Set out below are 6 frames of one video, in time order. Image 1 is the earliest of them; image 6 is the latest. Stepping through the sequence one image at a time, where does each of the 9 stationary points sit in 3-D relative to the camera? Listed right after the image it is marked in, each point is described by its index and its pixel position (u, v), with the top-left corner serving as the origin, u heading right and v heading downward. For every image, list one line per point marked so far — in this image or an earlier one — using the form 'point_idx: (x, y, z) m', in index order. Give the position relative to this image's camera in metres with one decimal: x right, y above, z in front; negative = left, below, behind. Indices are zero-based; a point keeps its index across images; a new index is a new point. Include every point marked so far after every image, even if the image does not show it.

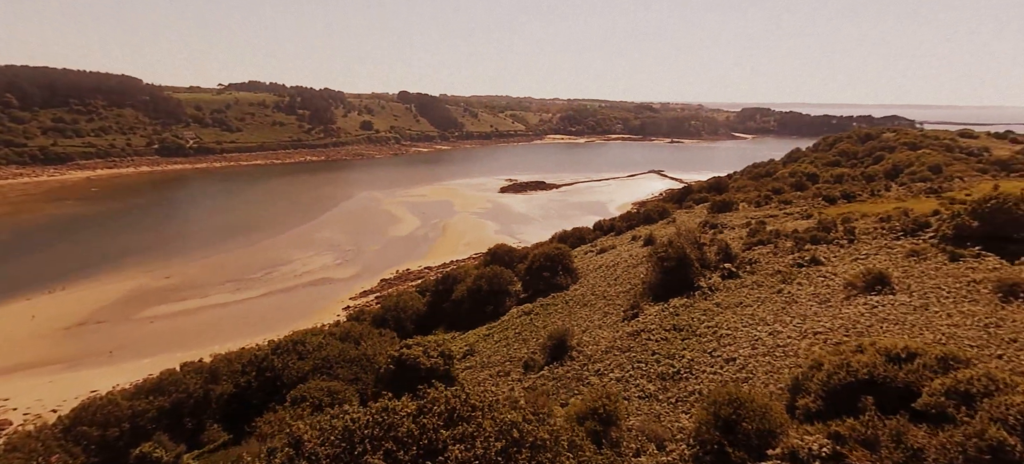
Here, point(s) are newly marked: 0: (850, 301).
0: (+10.6, -2.2, +16.7) m
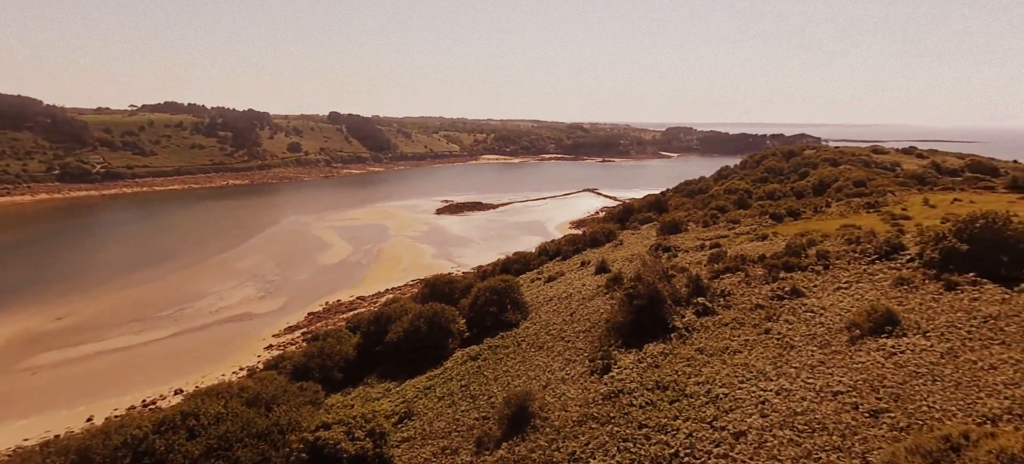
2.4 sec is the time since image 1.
0: (+9.3, -3.0, +14.4) m
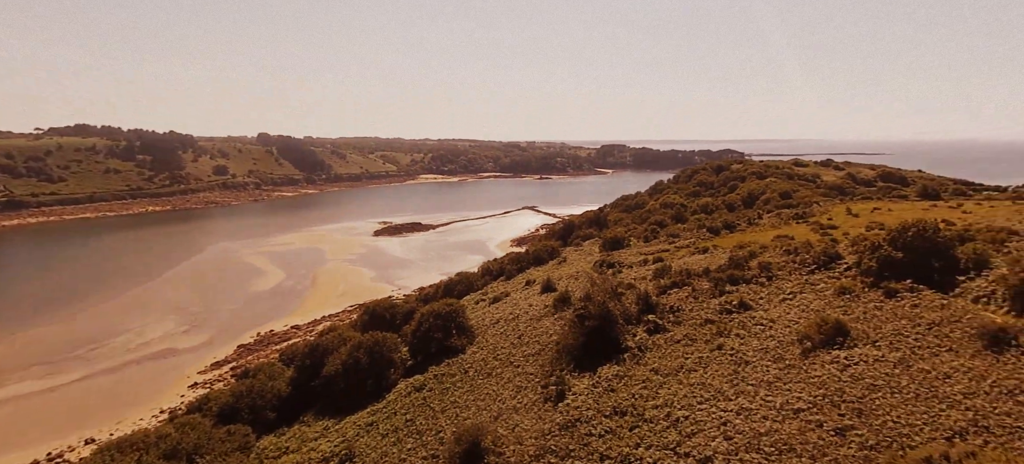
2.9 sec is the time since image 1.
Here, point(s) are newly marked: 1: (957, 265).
0: (+8.0, -3.3, +14.3) m
1: (+14.5, -1.1, +17.5) m
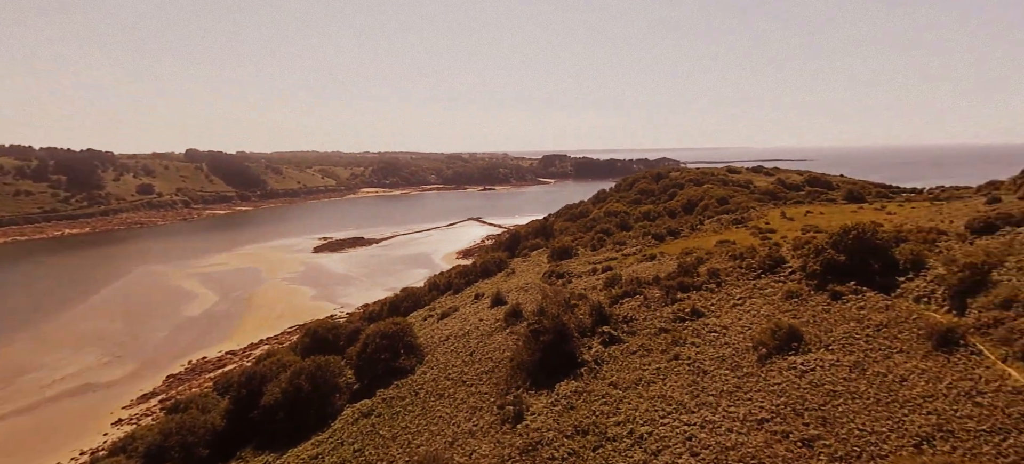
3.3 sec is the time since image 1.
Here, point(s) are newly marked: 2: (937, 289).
0: (+6.8, -3.5, +14.3) m
1: (+12.9, -1.1, +18.2) m
2: (+12.0, -1.6, +15.3) m
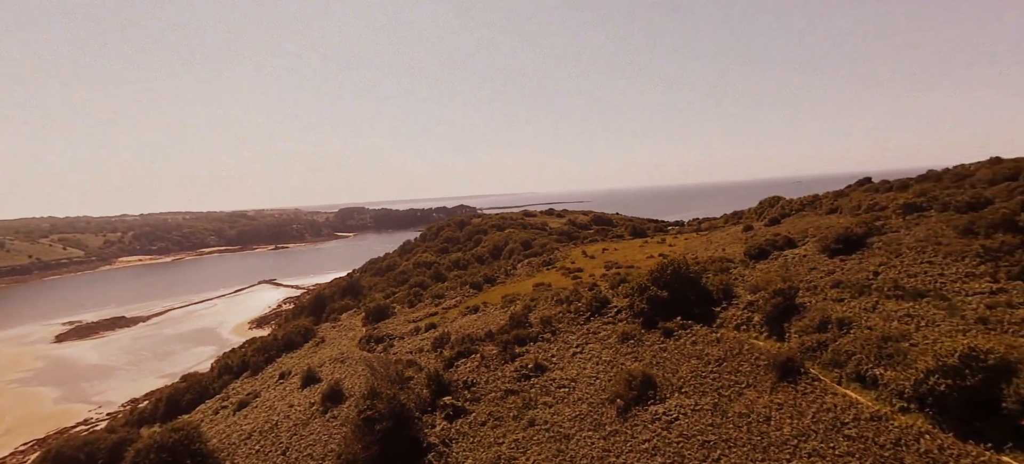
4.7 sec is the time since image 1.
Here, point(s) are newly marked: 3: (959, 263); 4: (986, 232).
0: (+3.0, -4.7, +13.6) m
1: (+7.1, -2.3, +19.6) m
2: (+7.4, -2.6, +16.5) m
3: (+13.3, -0.9, +16.0) m
4: (+15.4, 0.0, +17.6) m
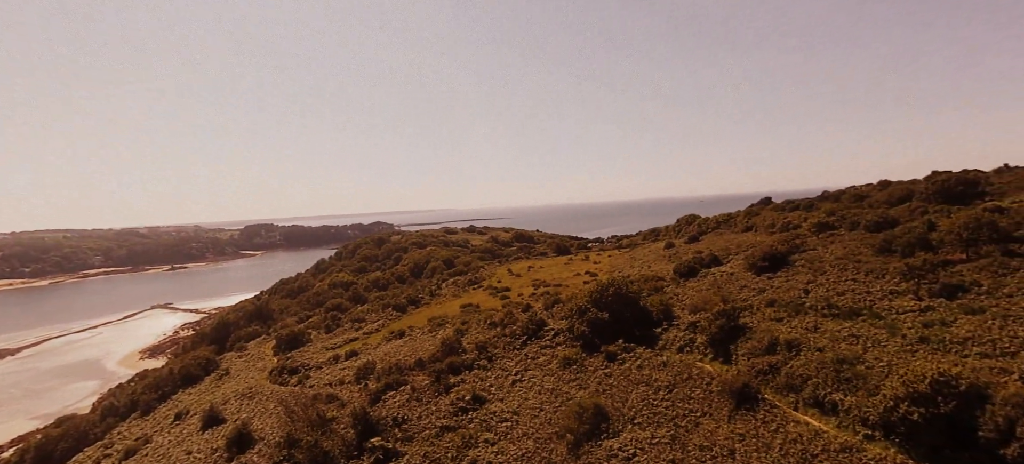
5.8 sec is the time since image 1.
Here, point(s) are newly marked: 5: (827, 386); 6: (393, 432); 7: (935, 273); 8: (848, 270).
0: (+1.7, -5.2, +12.7) m
1: (+4.9, -3.0, +19.3) m
2: (+5.6, -3.2, +16.3) m
3: (+11.5, -1.5, +16.7) m
4: (+13.4, -0.6, +18.6) m
5: (+6.8, -3.3, +11.9) m
6: (-3.8, -6.4, +17.2) m
7: (+12.6, -1.2, +16.2) m
8: (+11.5, -1.3, +18.4) m
